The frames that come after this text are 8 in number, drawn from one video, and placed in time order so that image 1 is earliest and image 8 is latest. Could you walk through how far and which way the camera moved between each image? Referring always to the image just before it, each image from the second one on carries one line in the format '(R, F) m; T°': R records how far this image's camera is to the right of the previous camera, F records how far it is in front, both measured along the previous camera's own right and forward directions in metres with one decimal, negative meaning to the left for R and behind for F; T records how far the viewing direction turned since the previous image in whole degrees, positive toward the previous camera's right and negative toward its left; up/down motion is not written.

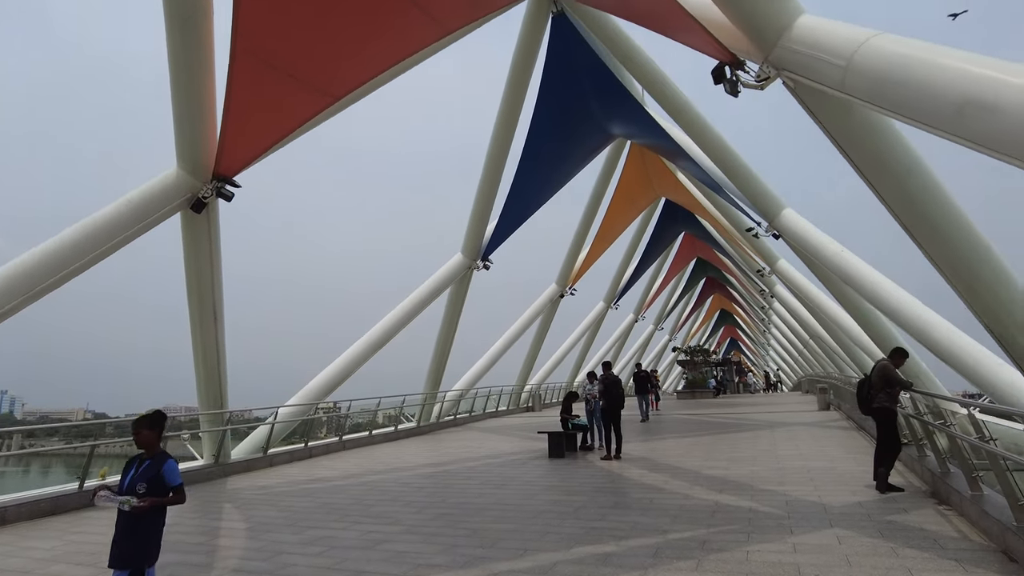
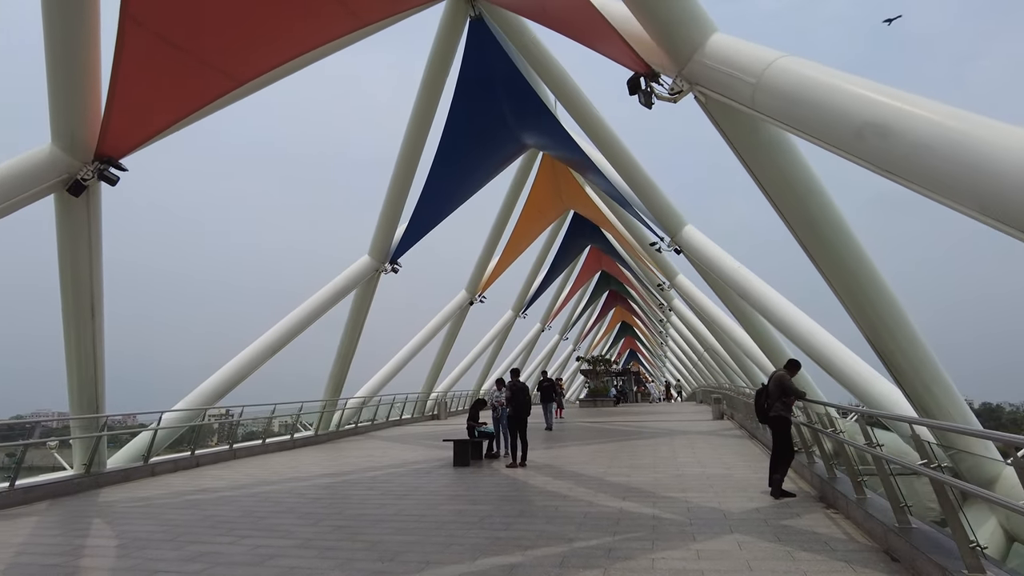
(0.0, +0.1) m; +8°
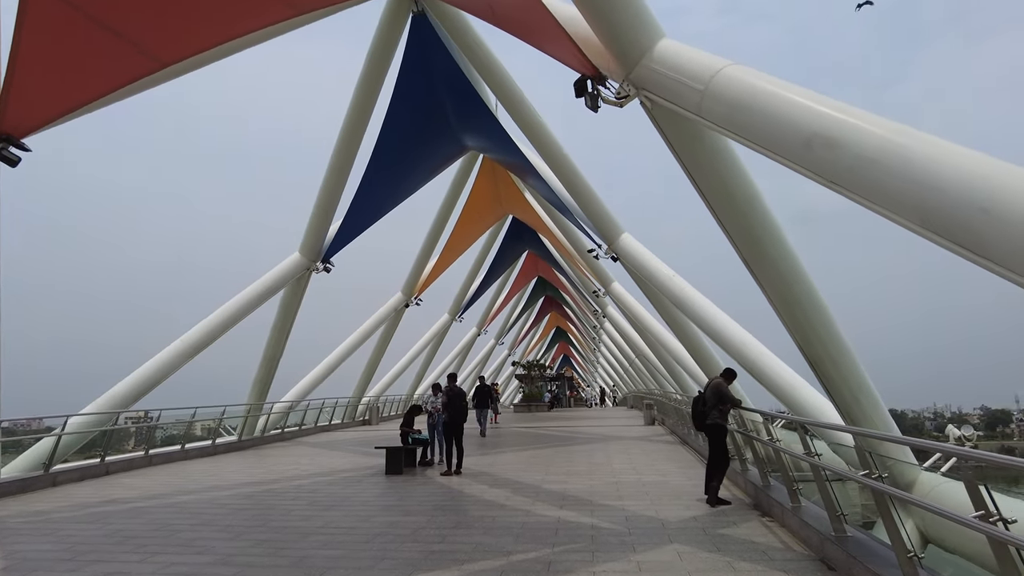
(0.0, +0.2) m; +6°
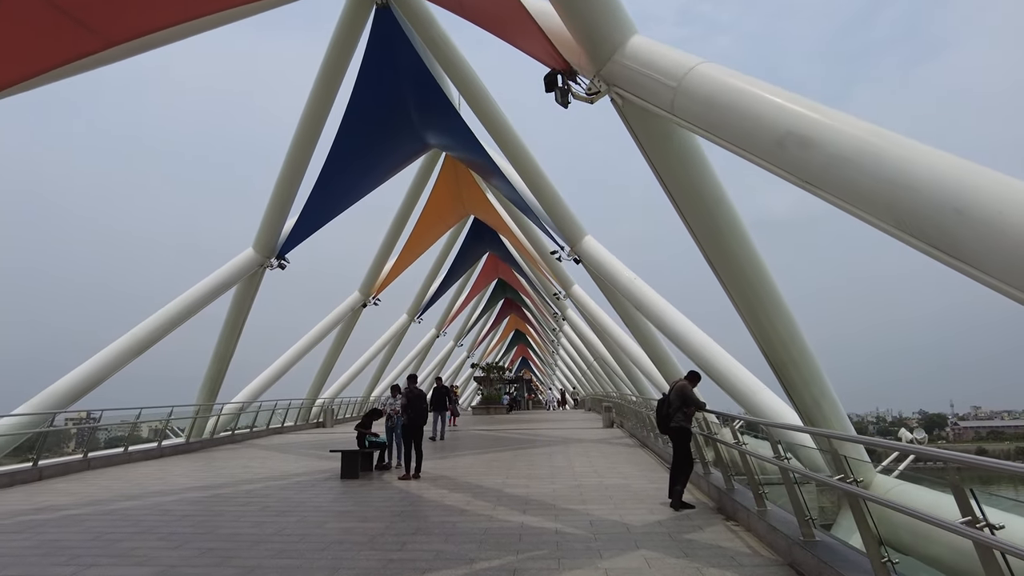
(-0.1, +0.2) m; +4°
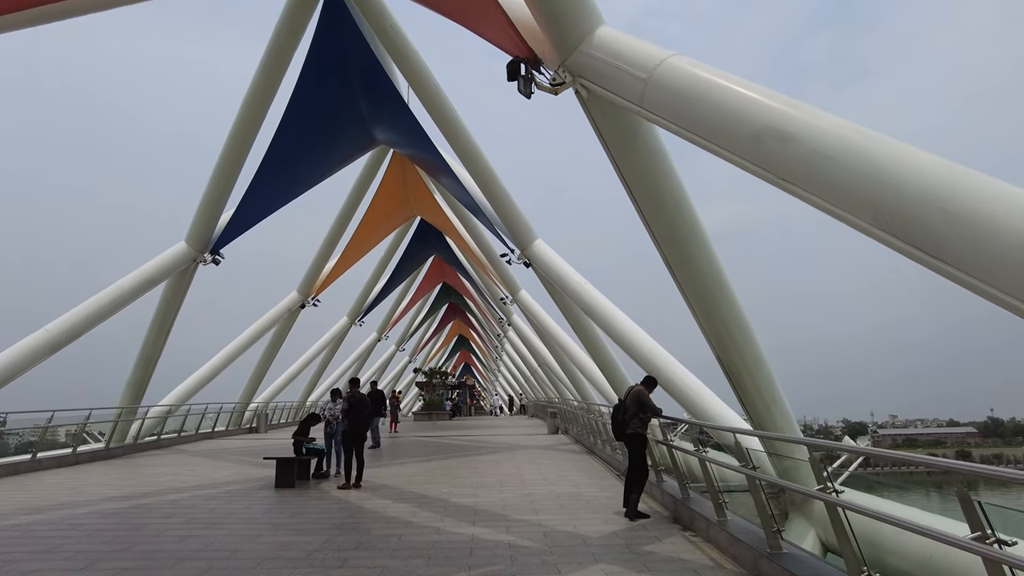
(-0.1, +0.3) m; +5°
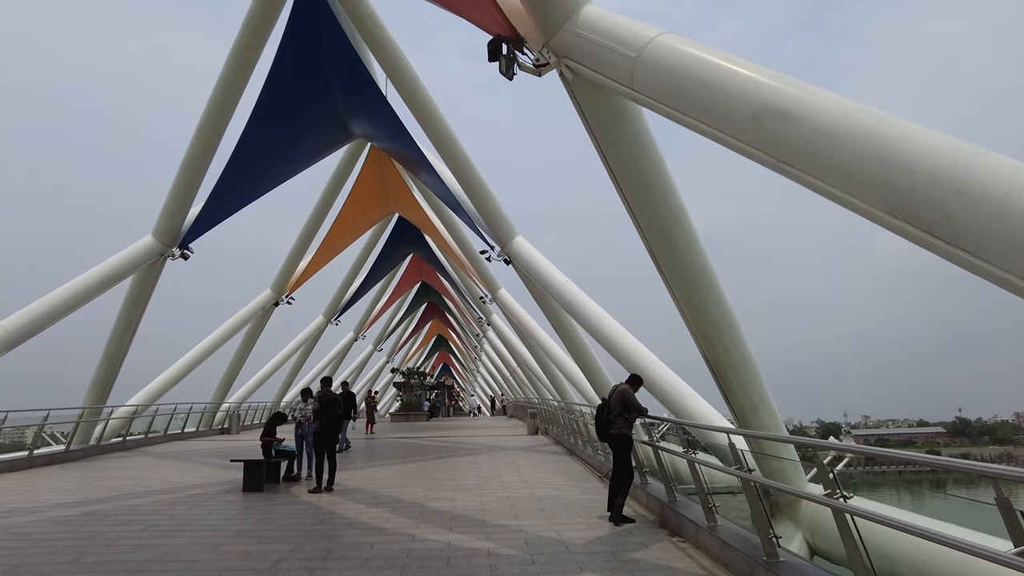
(0.0, +0.3) m; +2°
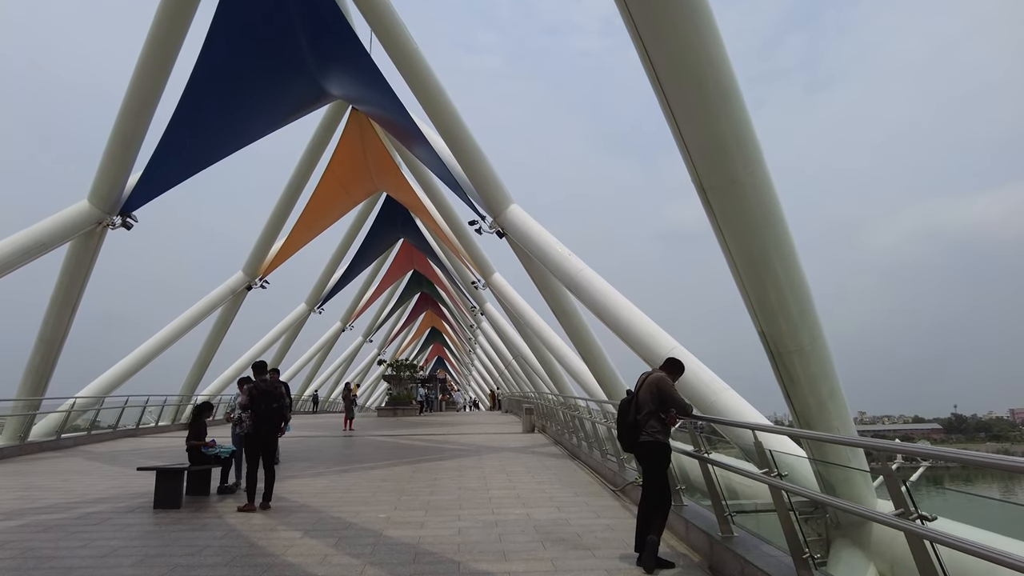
(+0.1, +1.8) m; 0°
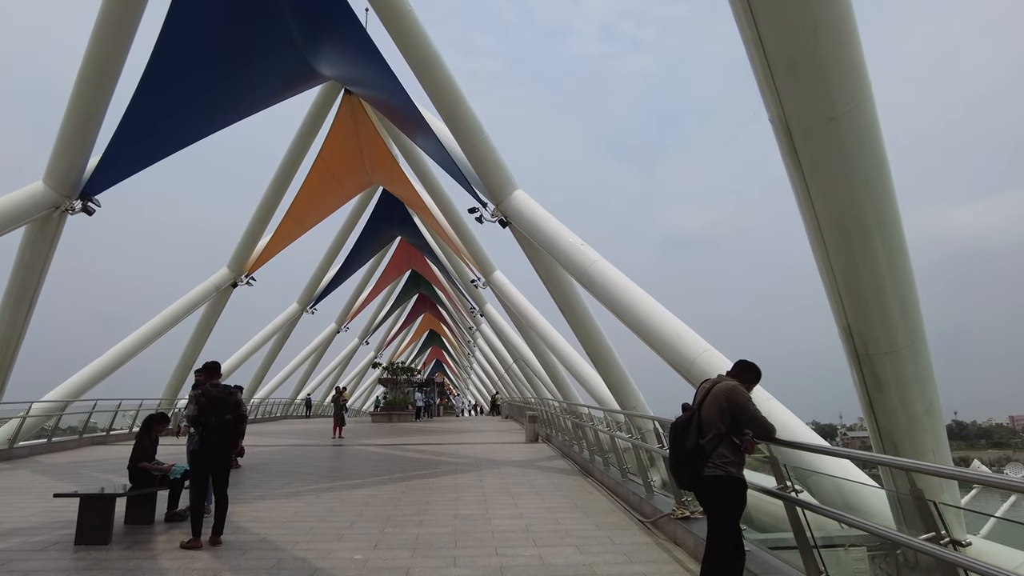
(-0.1, +1.1) m; 0°
